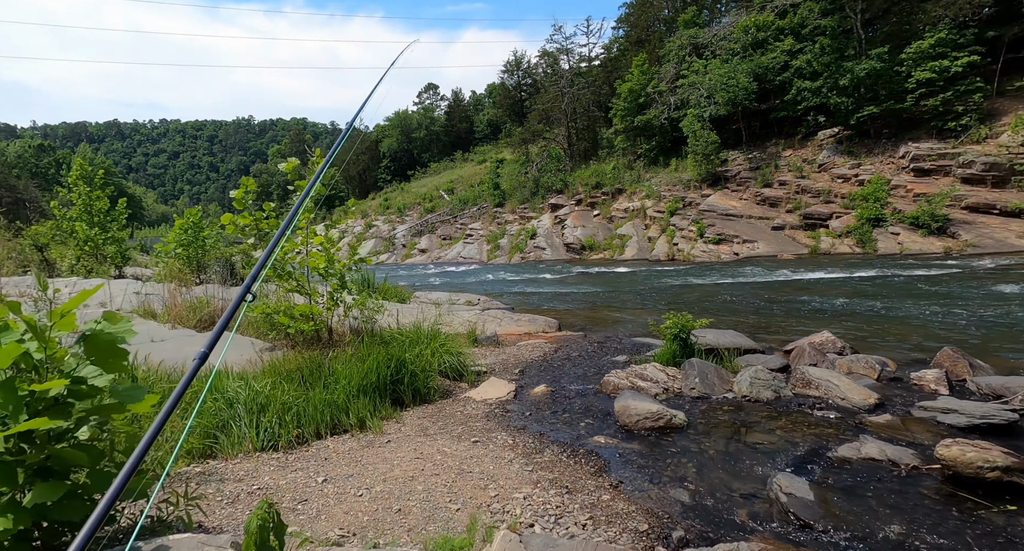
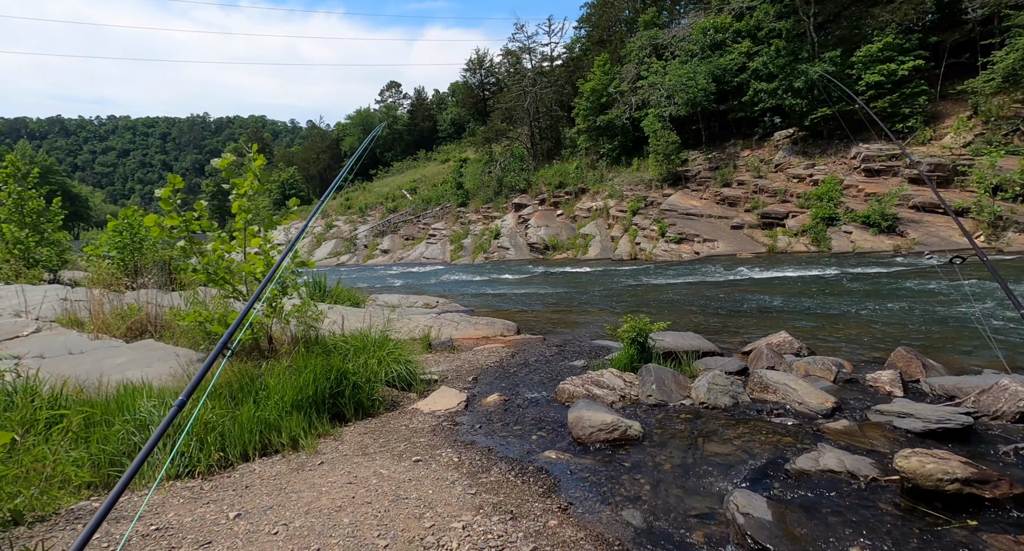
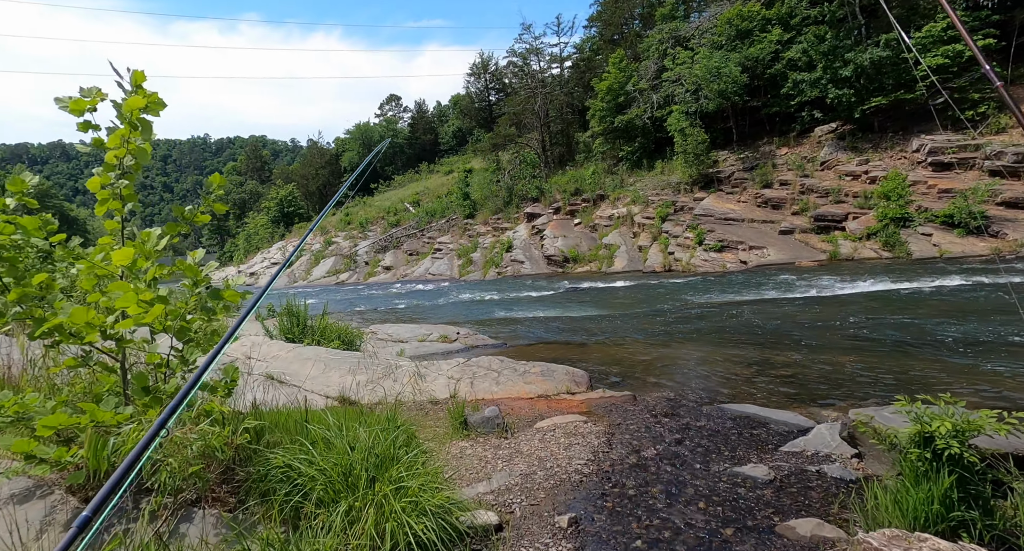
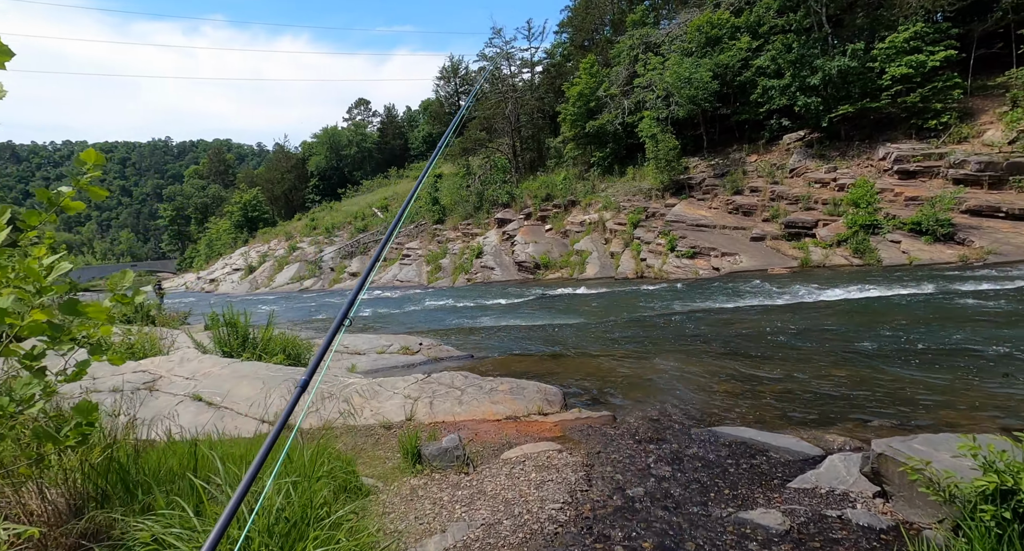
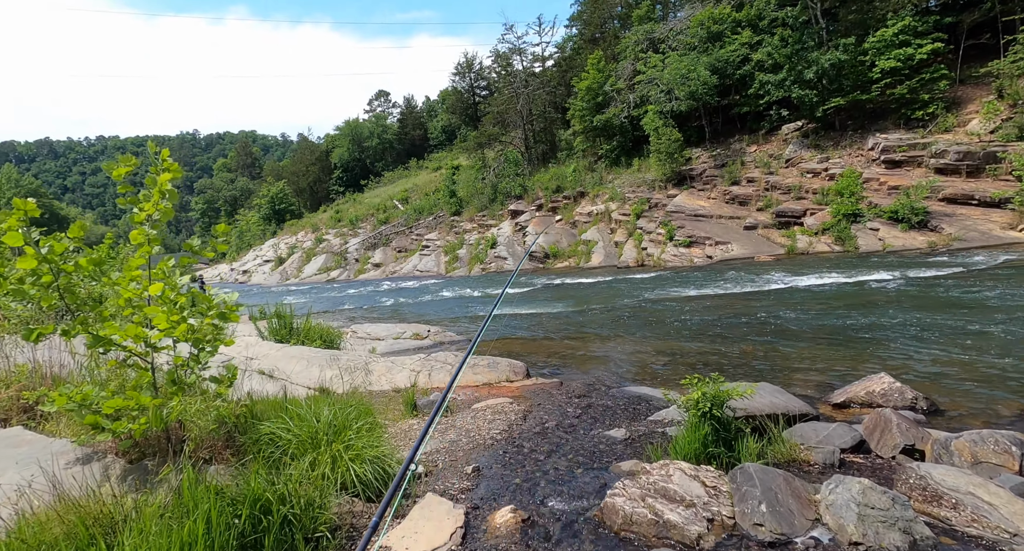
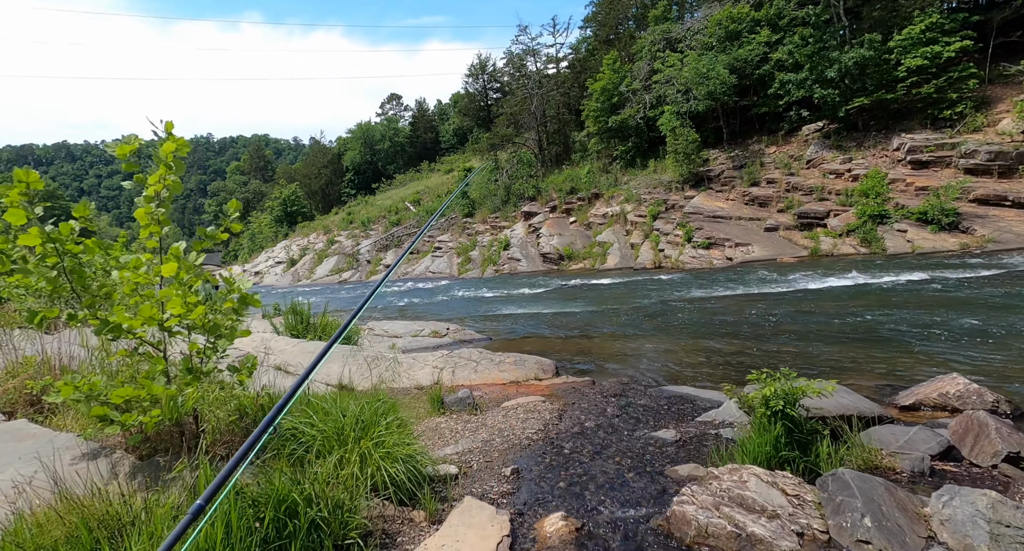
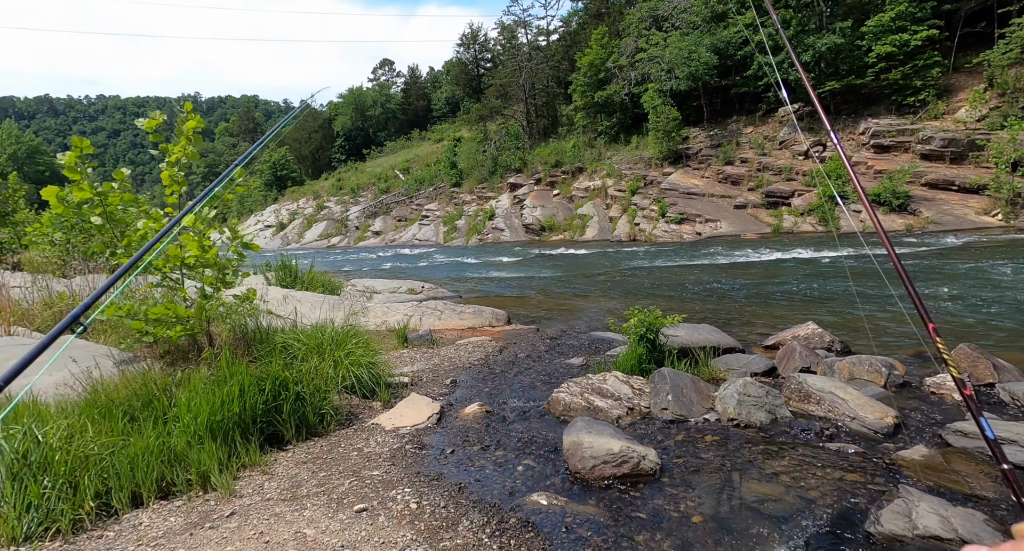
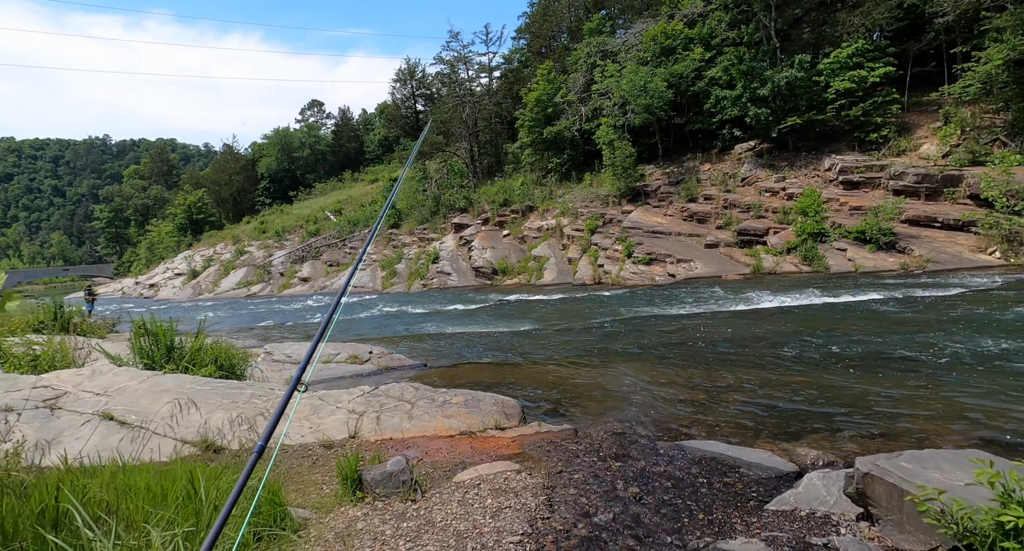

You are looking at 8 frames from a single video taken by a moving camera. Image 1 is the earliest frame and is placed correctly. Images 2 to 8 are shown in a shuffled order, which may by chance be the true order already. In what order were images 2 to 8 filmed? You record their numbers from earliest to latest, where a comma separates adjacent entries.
2, 7, 5, 6, 3, 4, 8
